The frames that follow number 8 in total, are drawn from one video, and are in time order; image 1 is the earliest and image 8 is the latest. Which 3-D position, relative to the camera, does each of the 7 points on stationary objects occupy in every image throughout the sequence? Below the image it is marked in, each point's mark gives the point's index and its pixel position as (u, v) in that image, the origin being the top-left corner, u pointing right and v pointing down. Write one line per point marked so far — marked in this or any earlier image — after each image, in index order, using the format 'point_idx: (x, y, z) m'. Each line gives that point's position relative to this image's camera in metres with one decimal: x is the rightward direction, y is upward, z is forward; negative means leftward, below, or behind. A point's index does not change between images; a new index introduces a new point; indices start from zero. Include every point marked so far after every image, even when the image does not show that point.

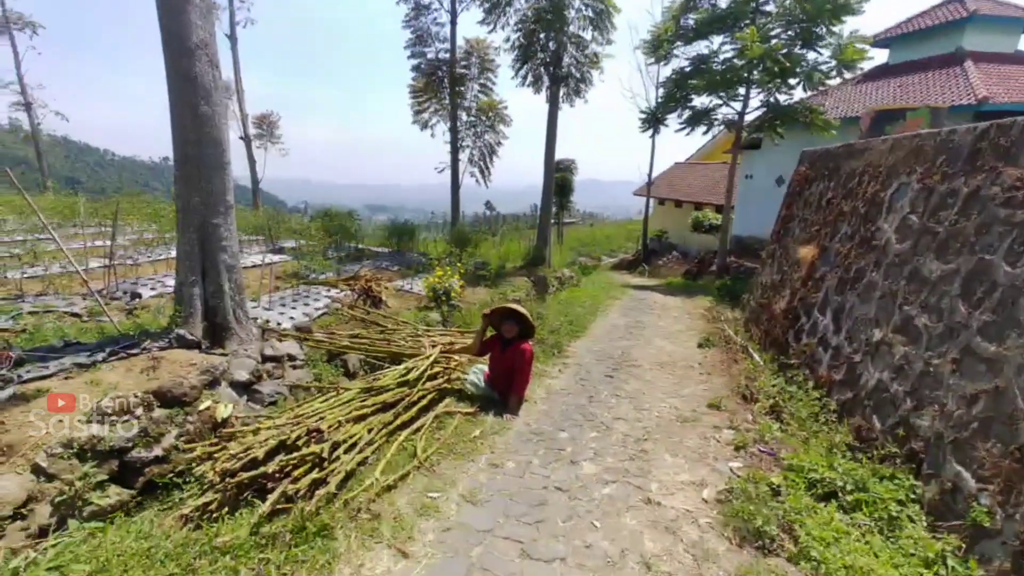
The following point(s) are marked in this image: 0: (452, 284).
0: (-1.2, +0.1, +9.1) m
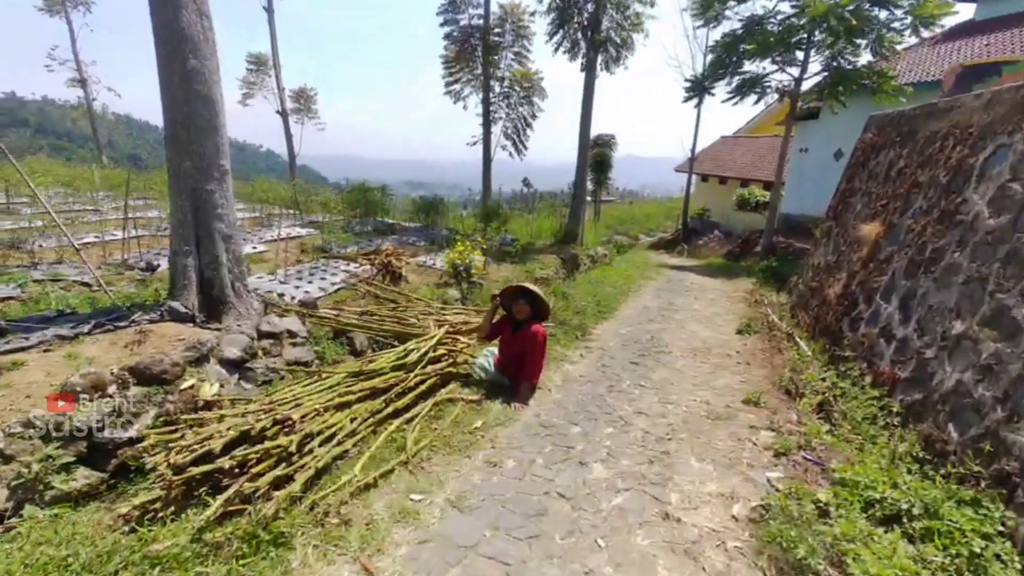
0: (-0.8, +0.5, +8.7) m
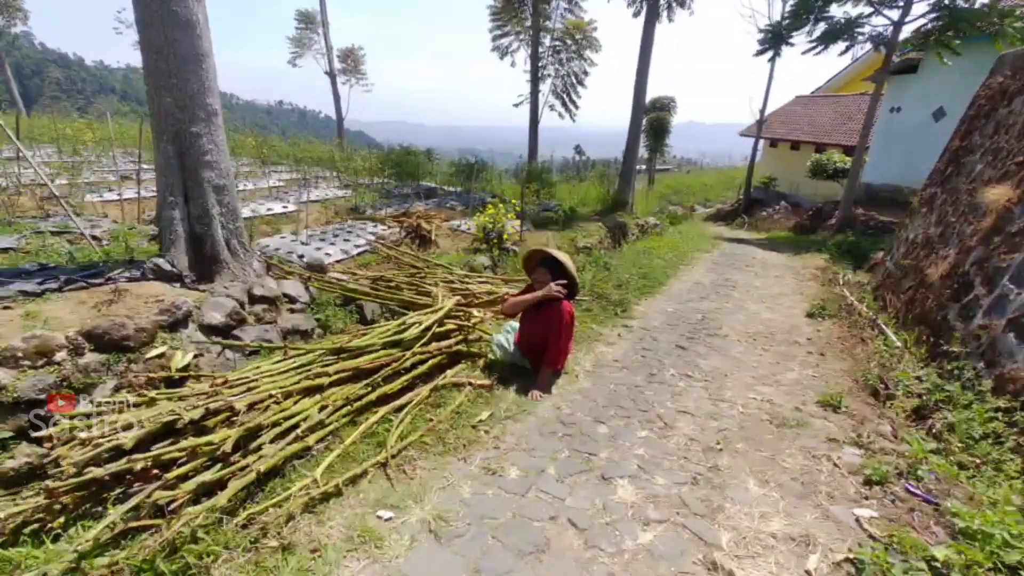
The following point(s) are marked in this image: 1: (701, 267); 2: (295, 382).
0: (-0.1, +1.1, +7.9) m
1: (+4.3, +0.5, +10.3) m
2: (-1.3, -0.6, +2.7) m
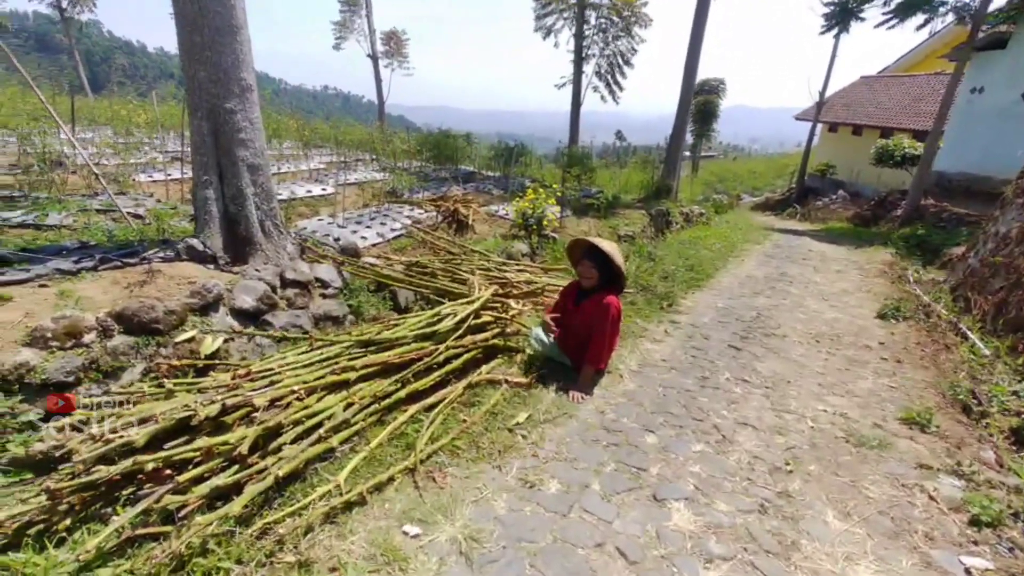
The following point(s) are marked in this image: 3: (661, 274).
0: (+0.5, +1.3, +7.5) m
1: (+5.1, +0.6, +9.6) m
2: (-1.0, -0.5, +2.5) m
3: (+2.4, +0.2, +7.1) m
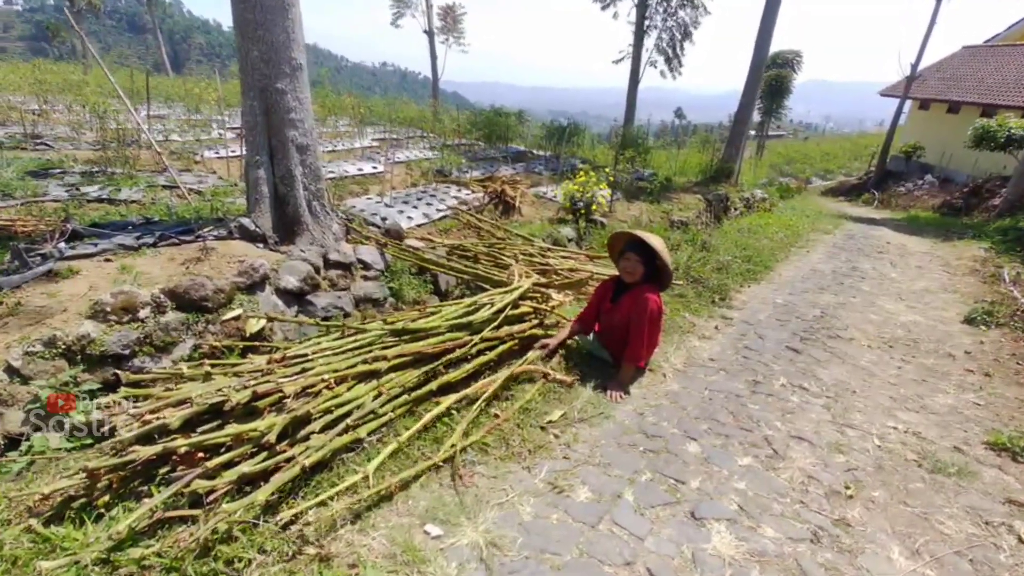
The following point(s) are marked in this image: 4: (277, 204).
0: (+1.3, +1.5, +7.3) m
1: (+6.1, +0.7, +8.8) m
2: (-0.9, -0.4, +2.4) m
3: (+3.0, +0.3, +6.7) m
4: (-2.2, +0.8, +4.2) m
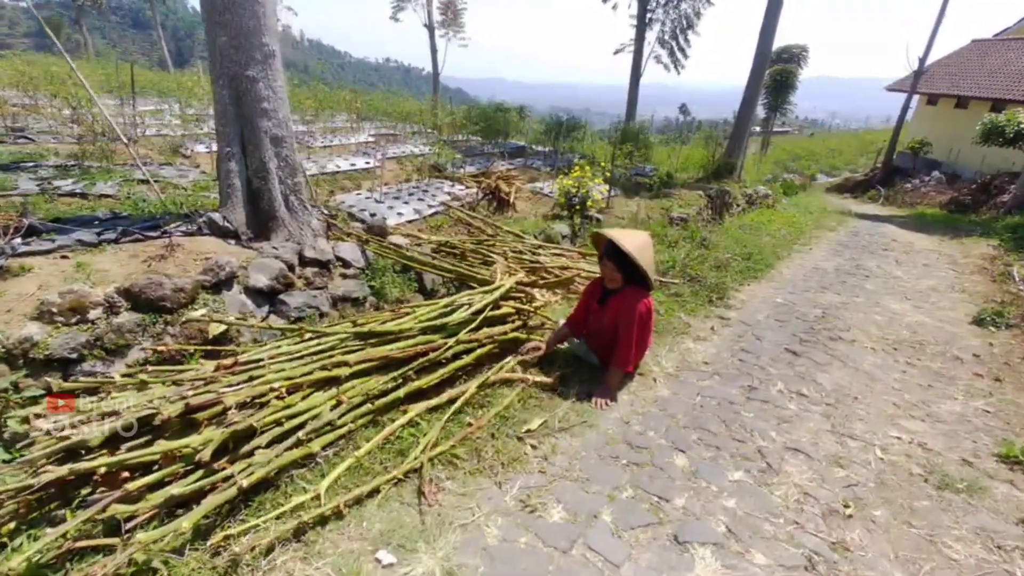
0: (+1.2, +1.5, +7.0) m
1: (+5.9, +0.8, +8.6) m
2: (-1.0, -0.4, +2.3) m
3: (+2.9, +0.4, +6.5) m
4: (-2.4, +0.8, +4.0) m
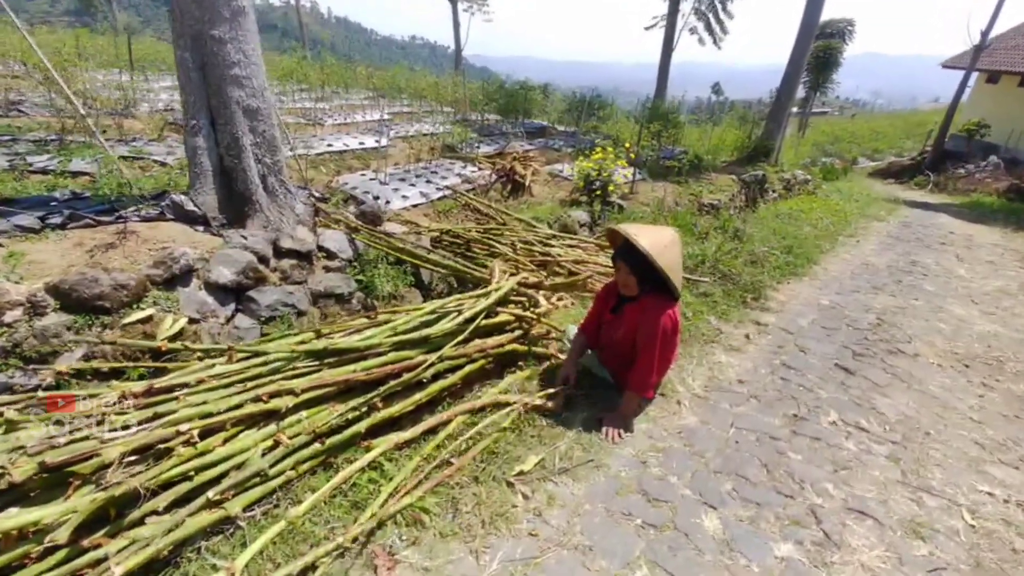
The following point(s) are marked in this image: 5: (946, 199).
0: (+1.4, +1.6, +6.4) m
1: (+6.2, +0.8, +7.7) m
2: (-1.1, -0.5, +1.8) m
3: (+3.1, +0.4, +5.8) m
4: (-2.3, +0.9, +3.6) m
5: (+12.0, +2.4, +12.3) m
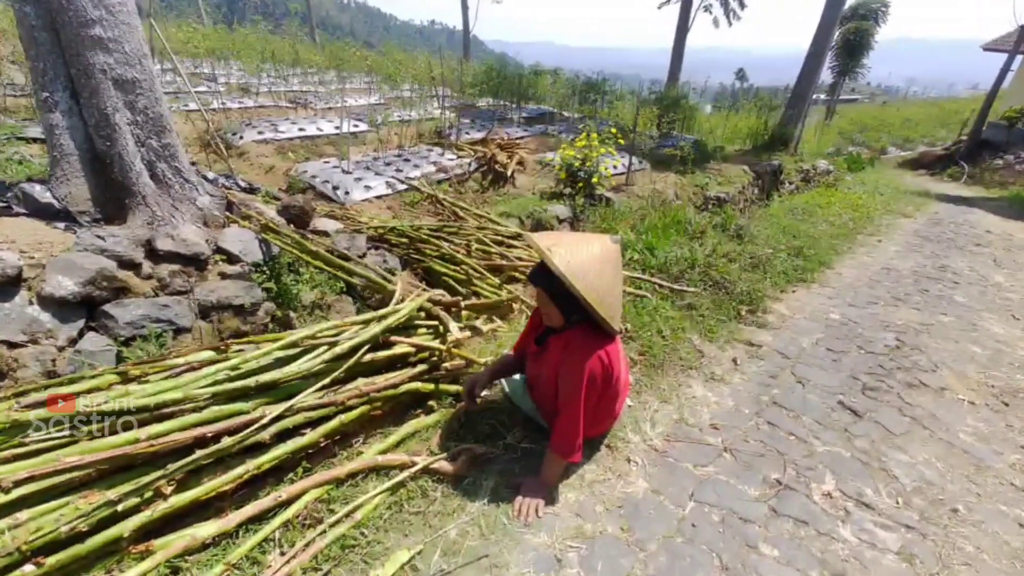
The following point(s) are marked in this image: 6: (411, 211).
0: (+1.0, +1.6, +5.6) m
1: (+5.9, +0.7, +6.9) m
2: (-1.6, -0.6, +1.2) m
3: (+2.7, +0.3, +5.0) m
4: (-2.8, +0.8, +3.0) m
5: (+11.8, +2.4, +11.2) m
6: (-1.2, +0.9, +5.3) m
